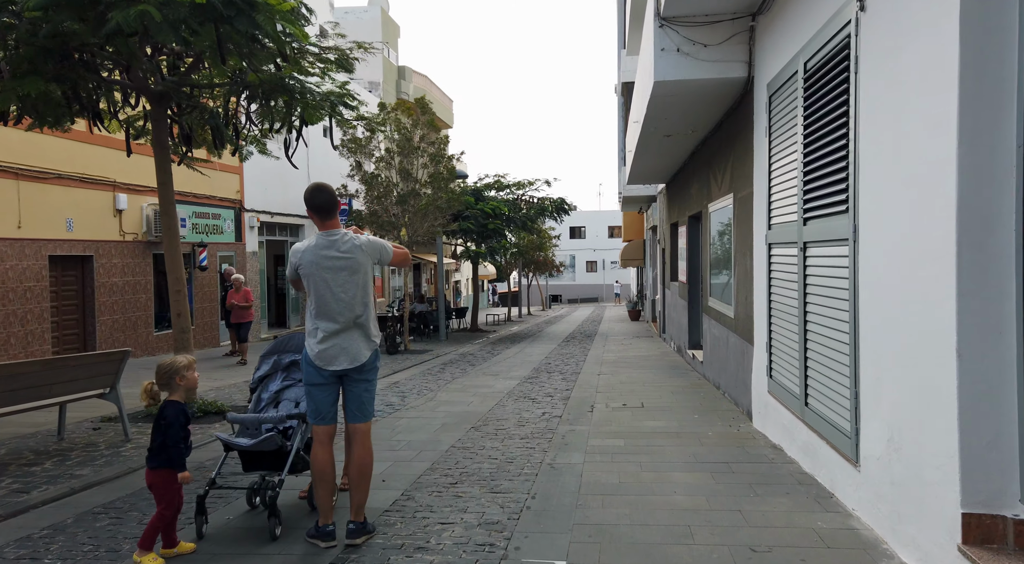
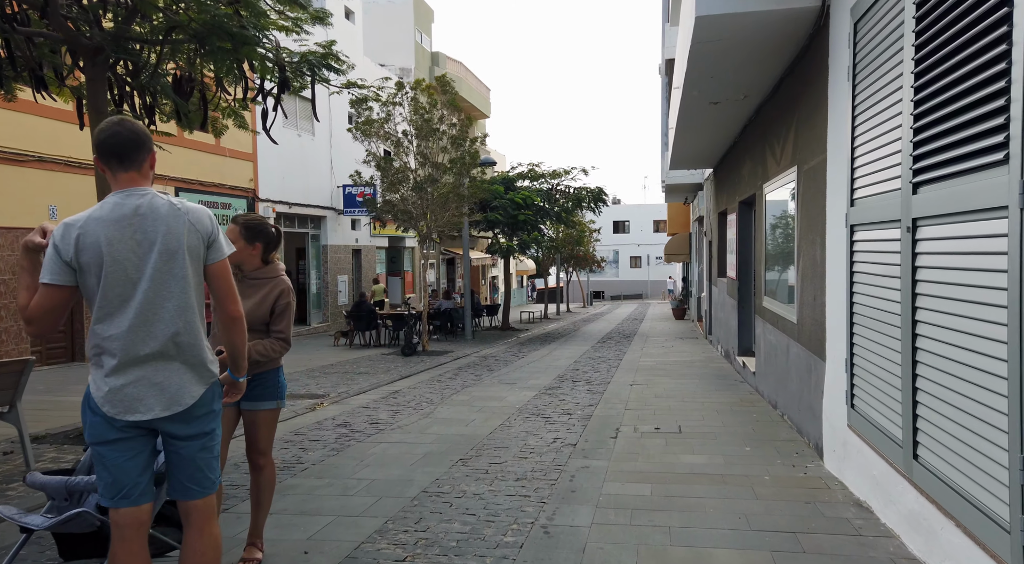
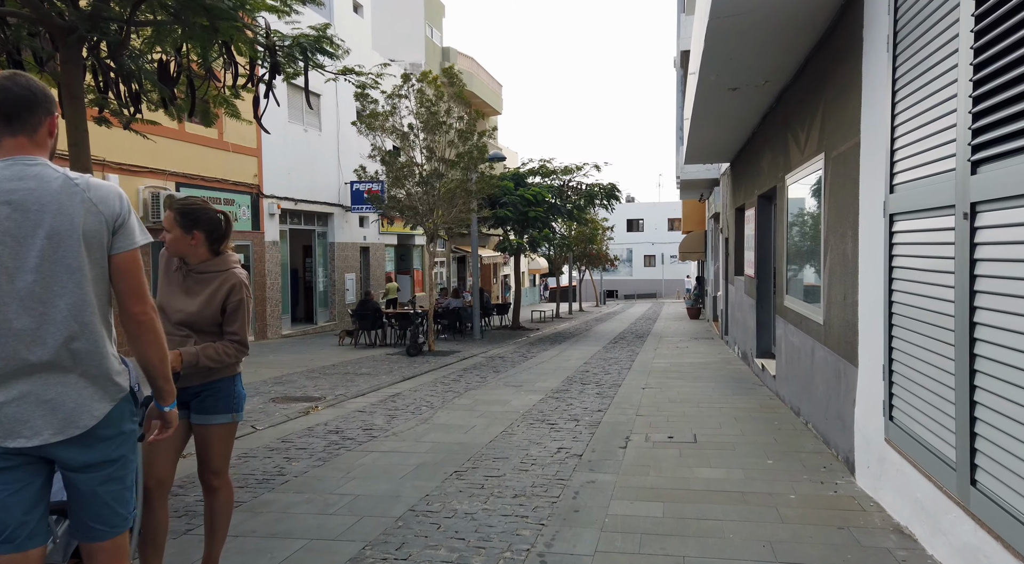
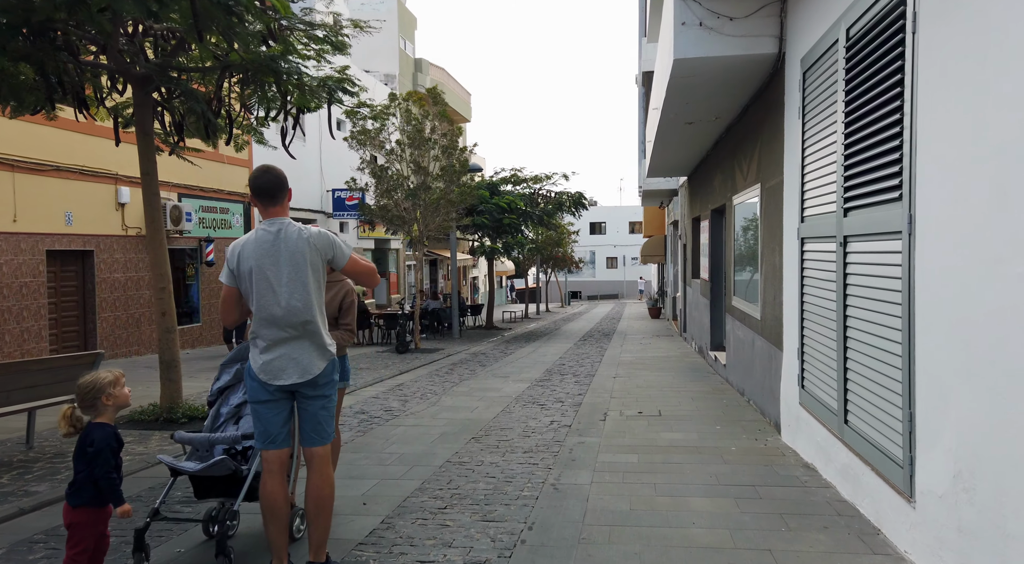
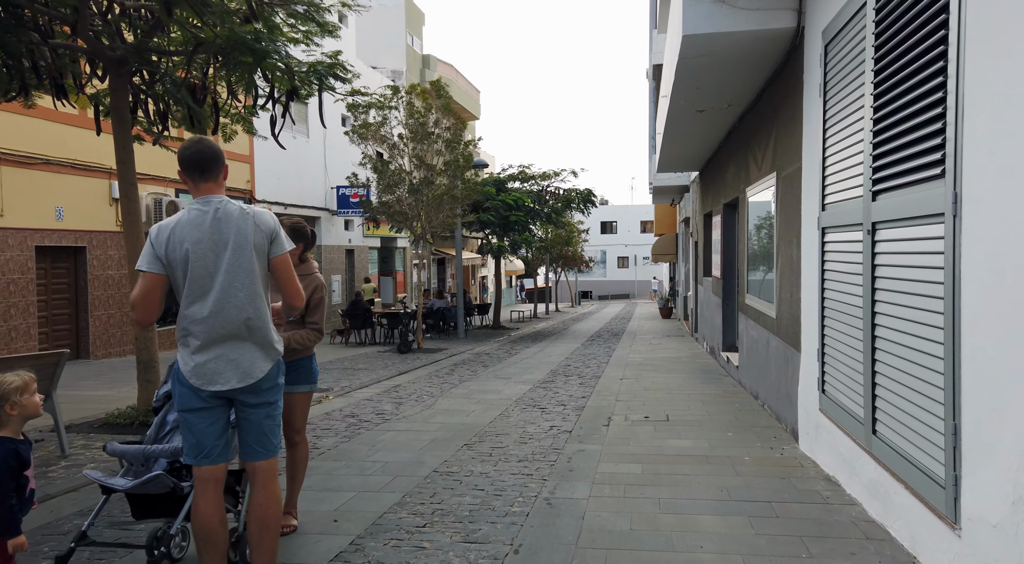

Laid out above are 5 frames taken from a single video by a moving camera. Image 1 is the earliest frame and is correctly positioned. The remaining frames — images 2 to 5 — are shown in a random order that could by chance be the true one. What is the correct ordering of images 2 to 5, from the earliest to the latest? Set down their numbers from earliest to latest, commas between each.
4, 5, 2, 3
